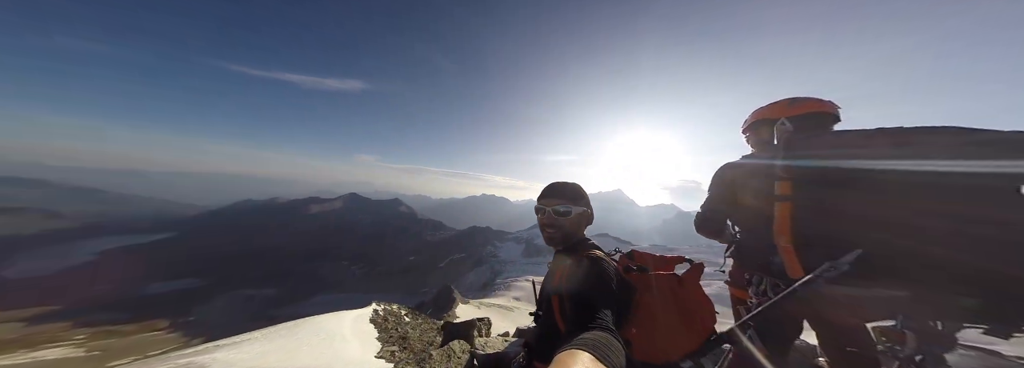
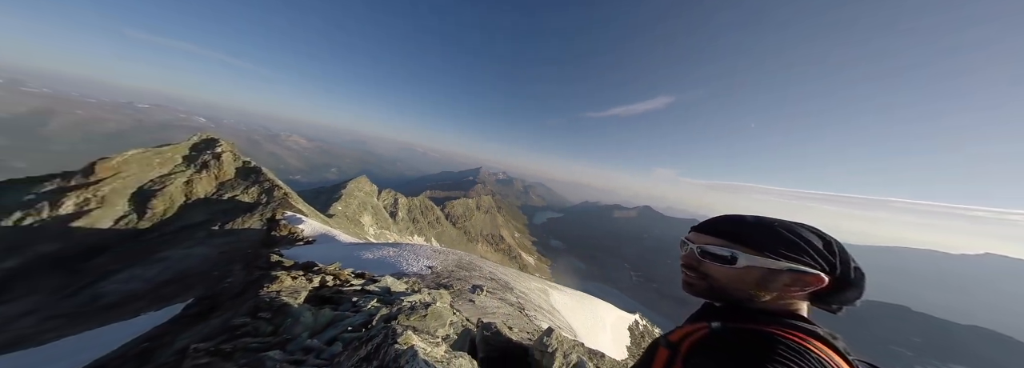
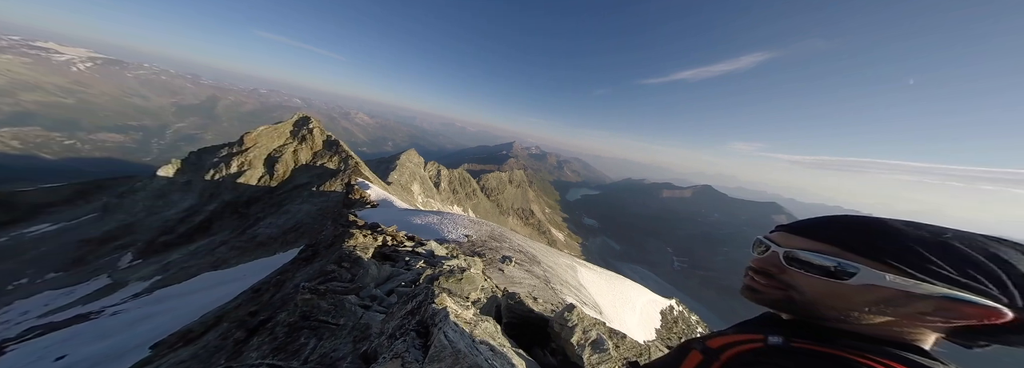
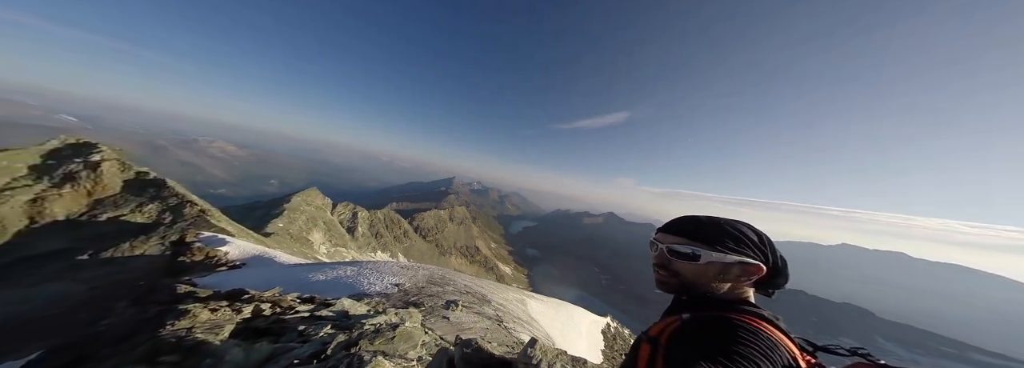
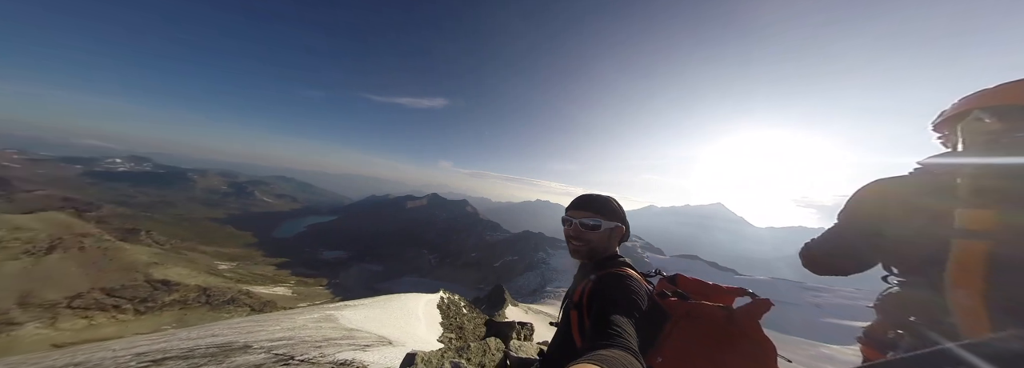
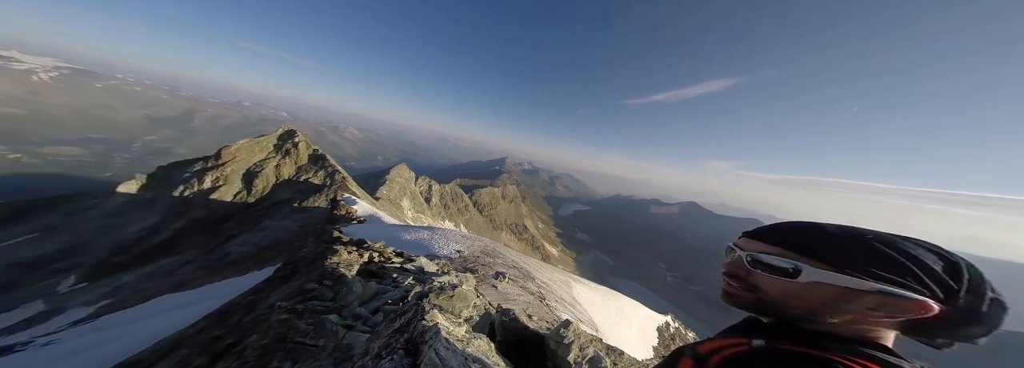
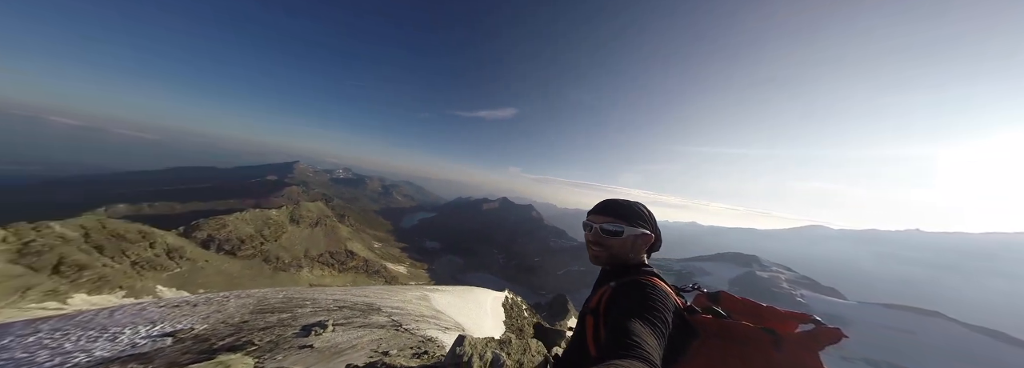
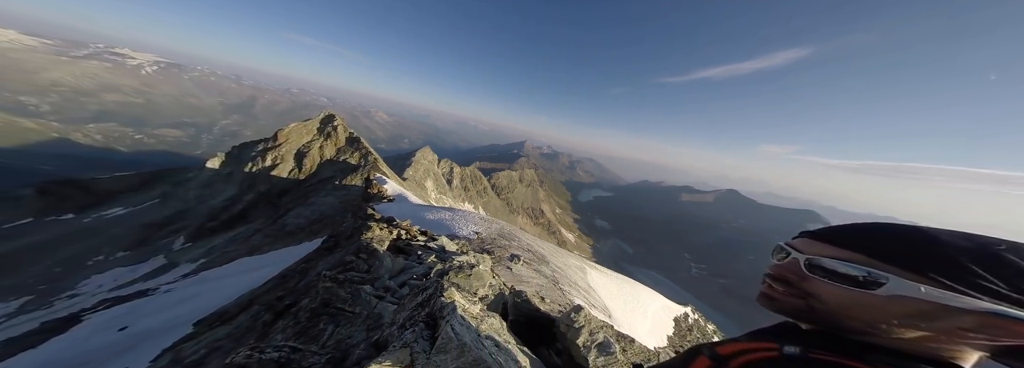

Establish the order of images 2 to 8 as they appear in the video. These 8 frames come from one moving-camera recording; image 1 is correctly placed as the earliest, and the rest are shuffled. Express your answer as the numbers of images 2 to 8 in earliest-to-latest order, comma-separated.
5, 7, 4, 2, 6, 8, 3
